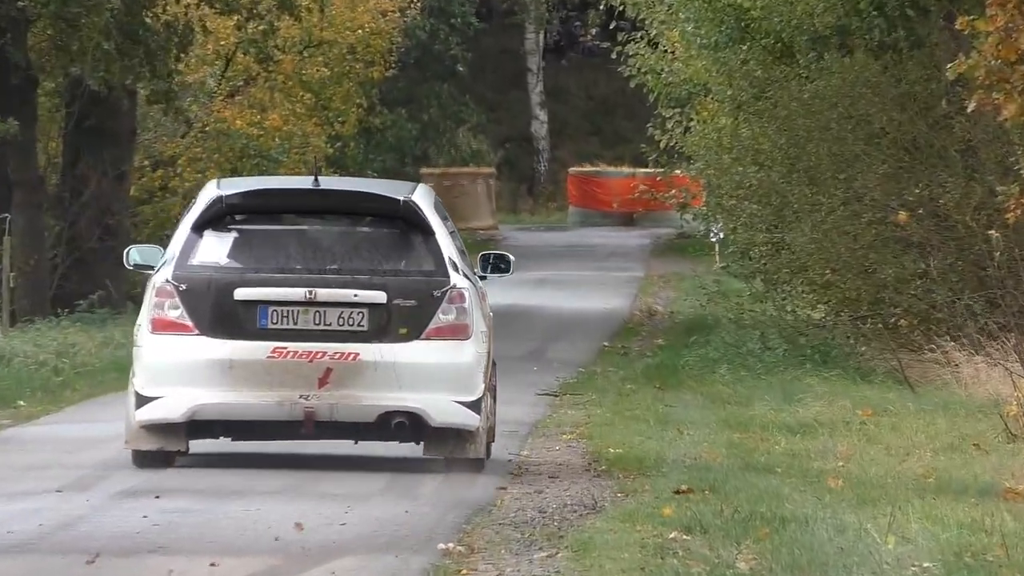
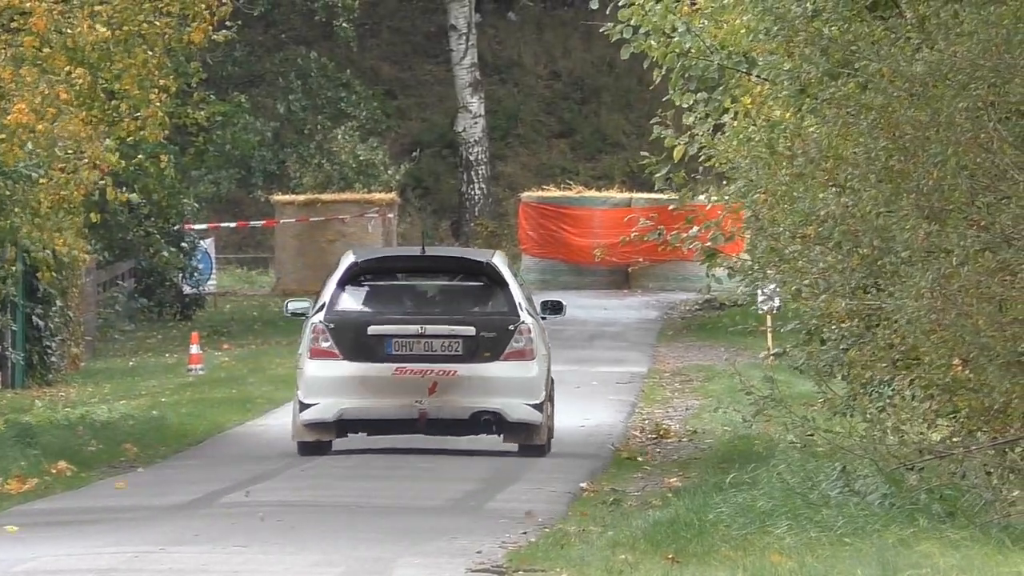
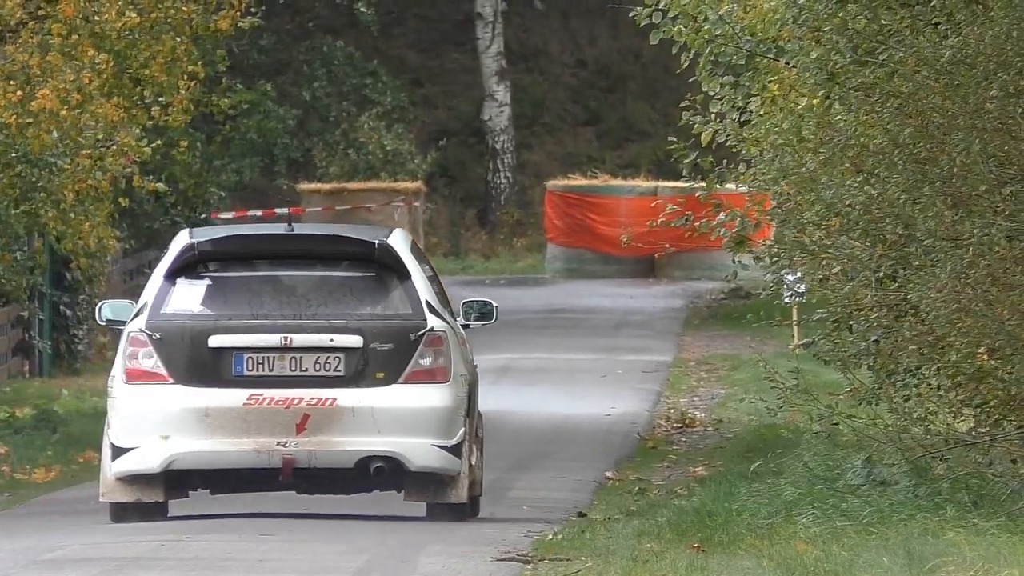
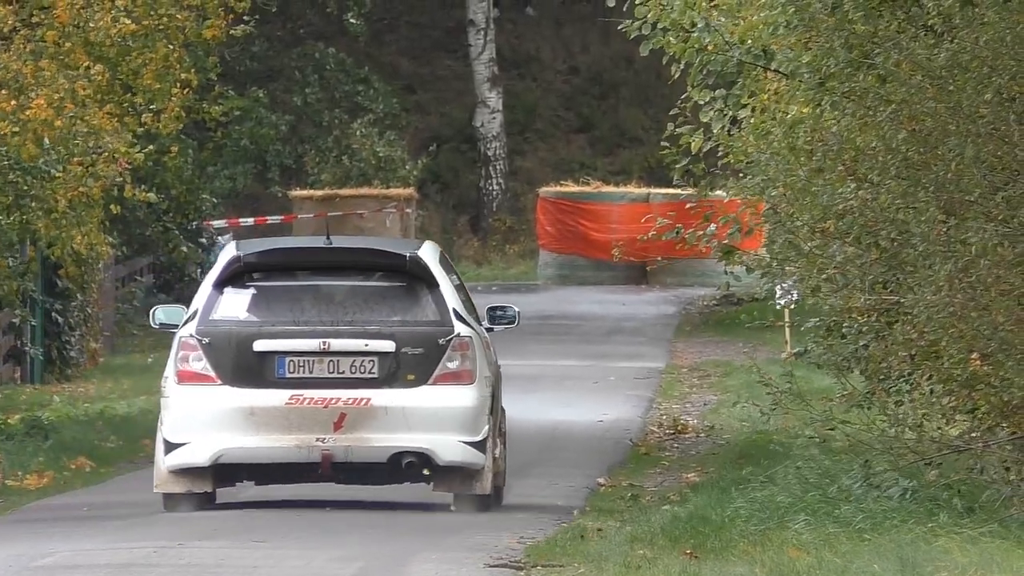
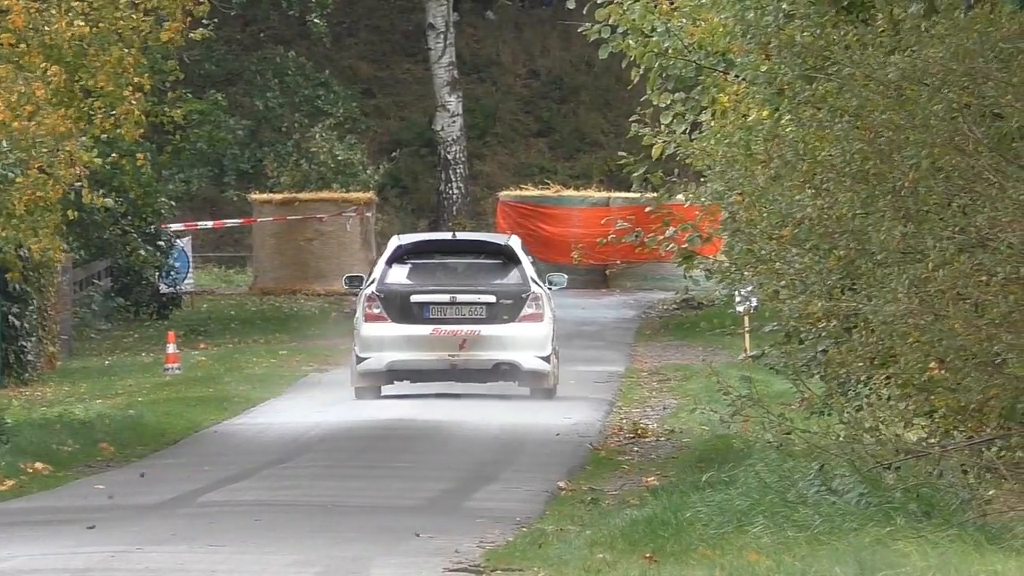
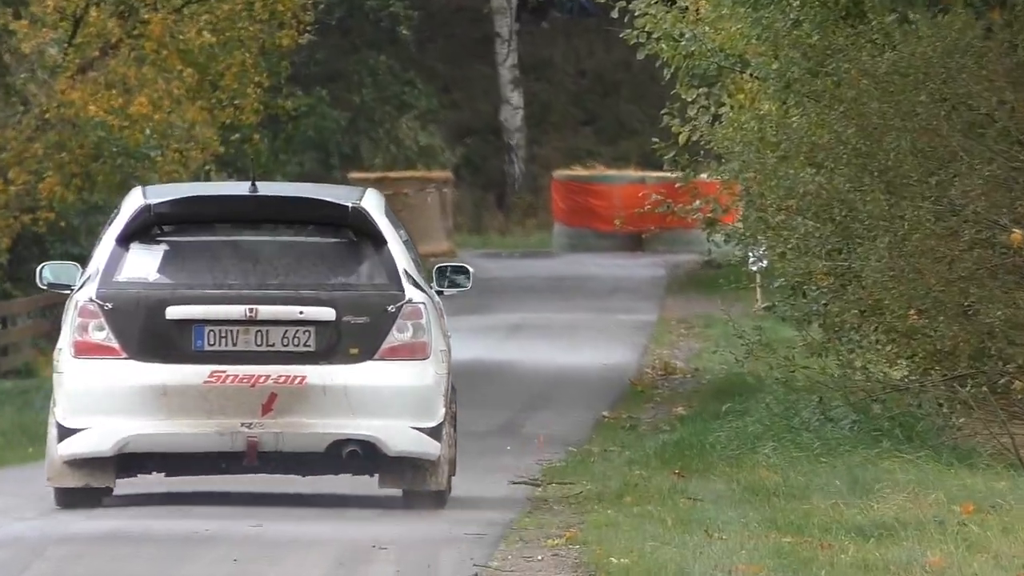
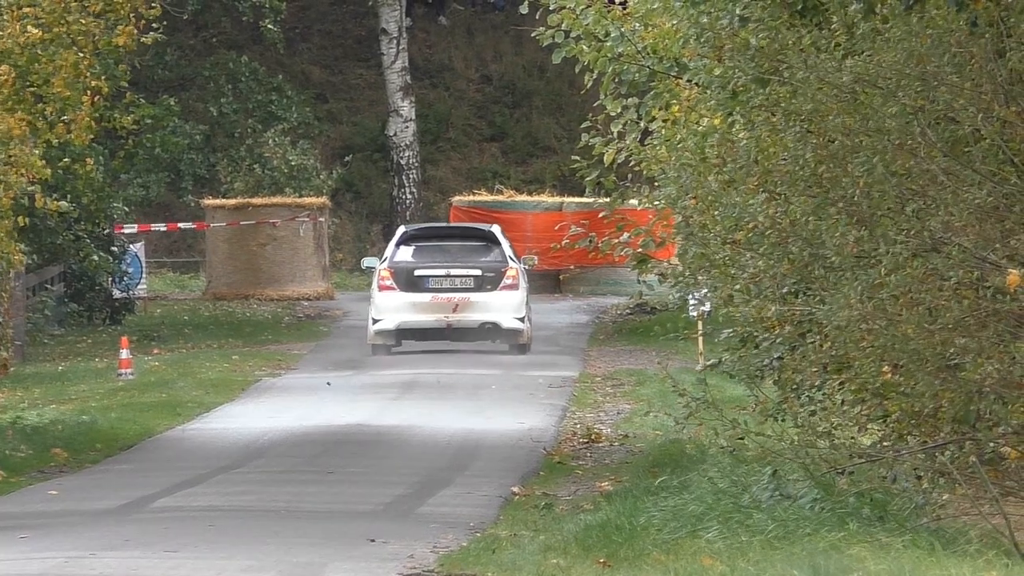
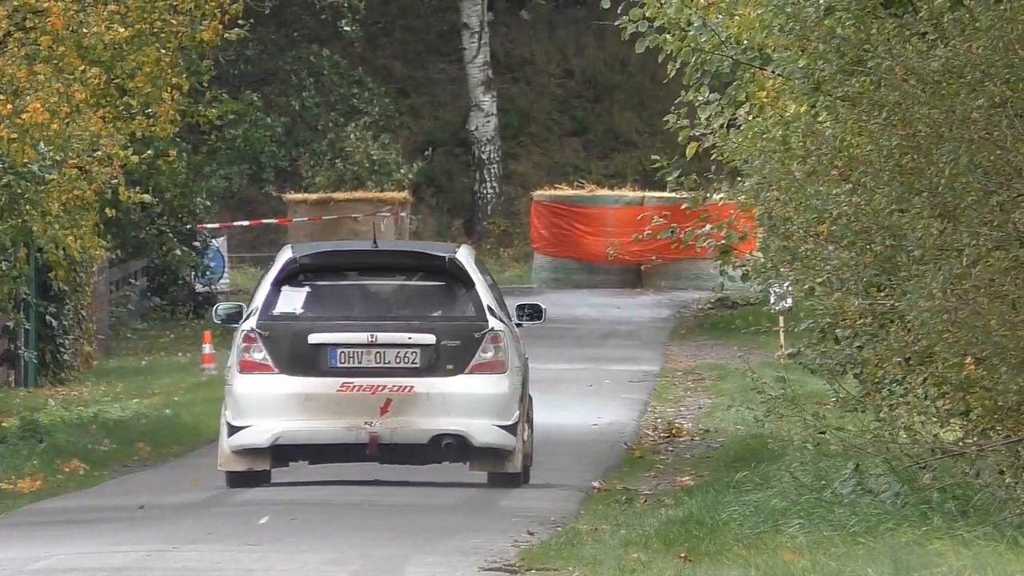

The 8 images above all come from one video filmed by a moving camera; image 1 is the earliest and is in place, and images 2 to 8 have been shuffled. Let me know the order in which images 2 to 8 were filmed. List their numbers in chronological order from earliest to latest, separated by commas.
6, 3, 4, 8, 2, 5, 7
